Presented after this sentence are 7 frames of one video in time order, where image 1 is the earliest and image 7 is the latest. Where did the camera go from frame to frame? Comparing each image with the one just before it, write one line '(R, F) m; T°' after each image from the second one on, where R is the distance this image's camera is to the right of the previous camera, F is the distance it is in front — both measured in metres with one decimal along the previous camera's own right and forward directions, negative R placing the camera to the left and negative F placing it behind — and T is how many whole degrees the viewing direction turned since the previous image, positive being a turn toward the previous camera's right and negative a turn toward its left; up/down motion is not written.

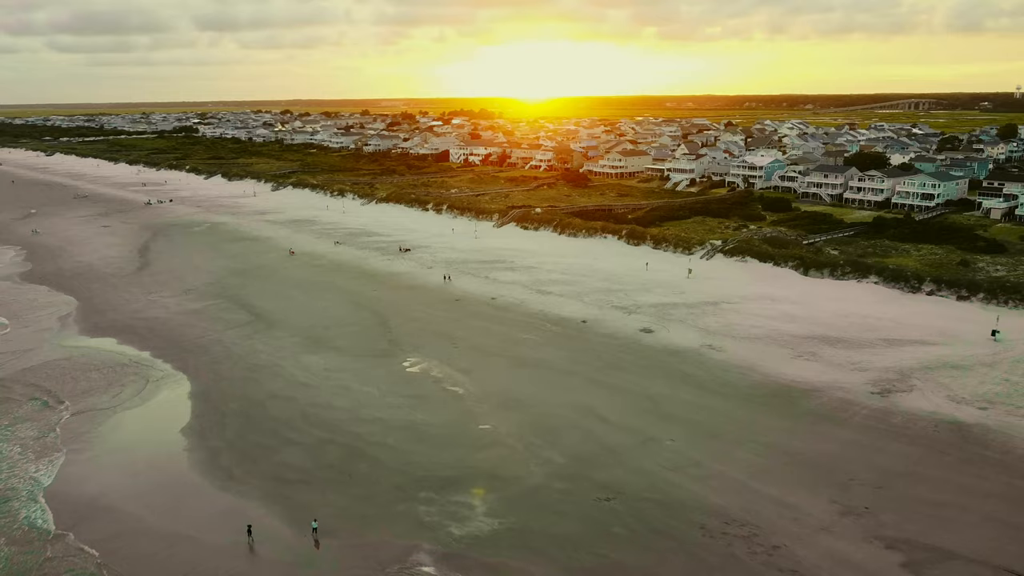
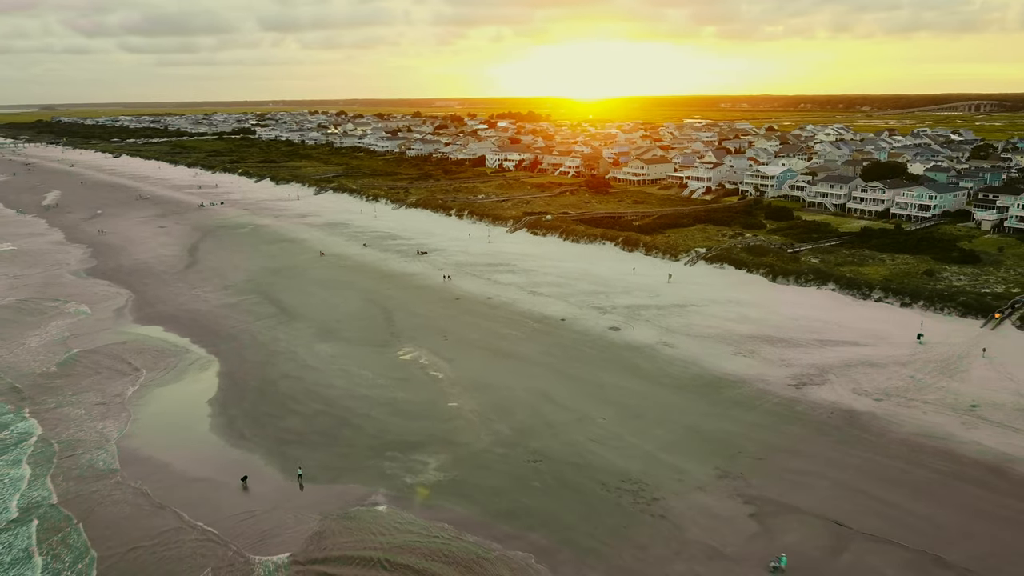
(+1.8, -2.8) m; -4°
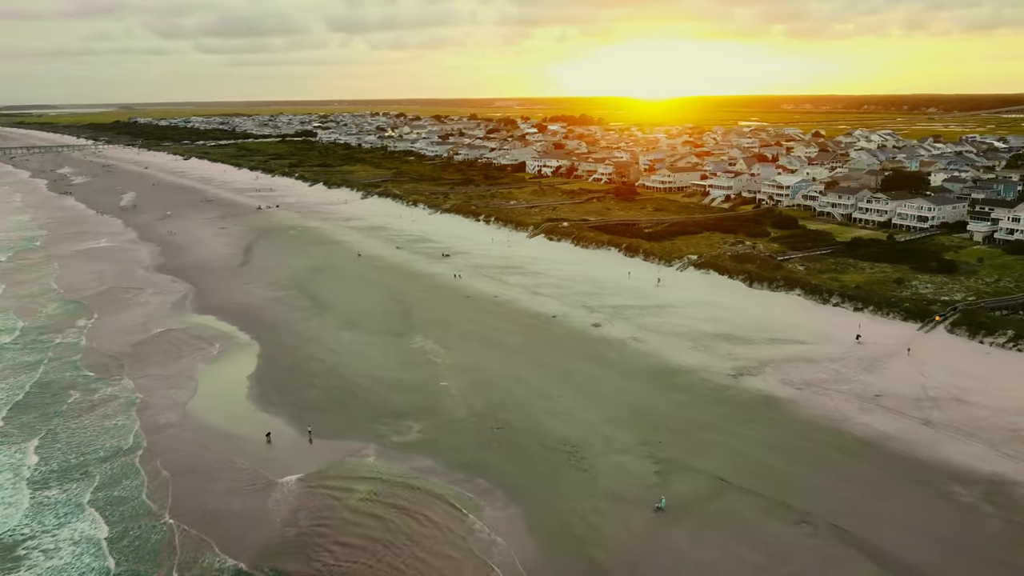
(+1.9, -3.5) m; -4°
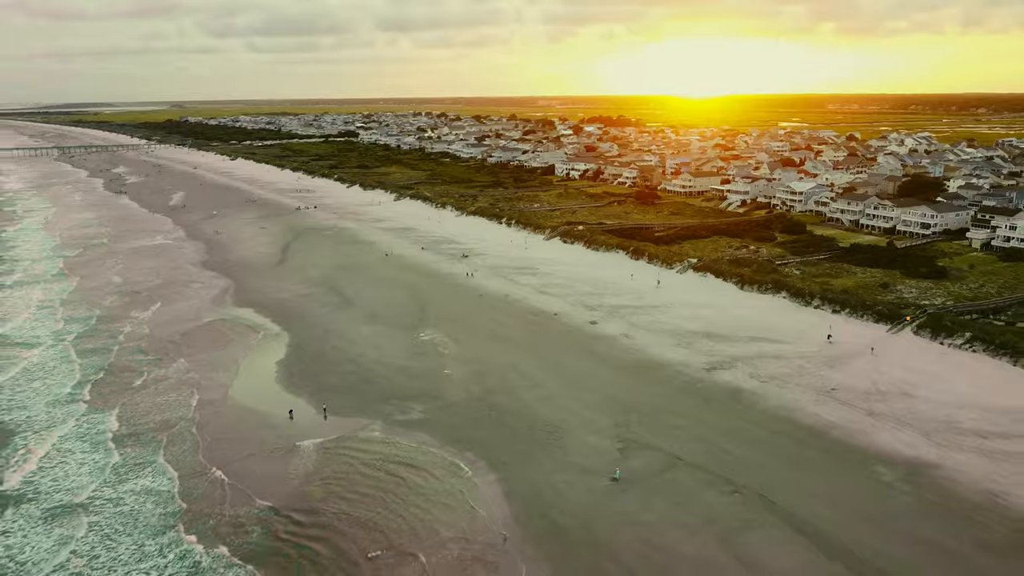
(+1.3, -2.5) m; -3°
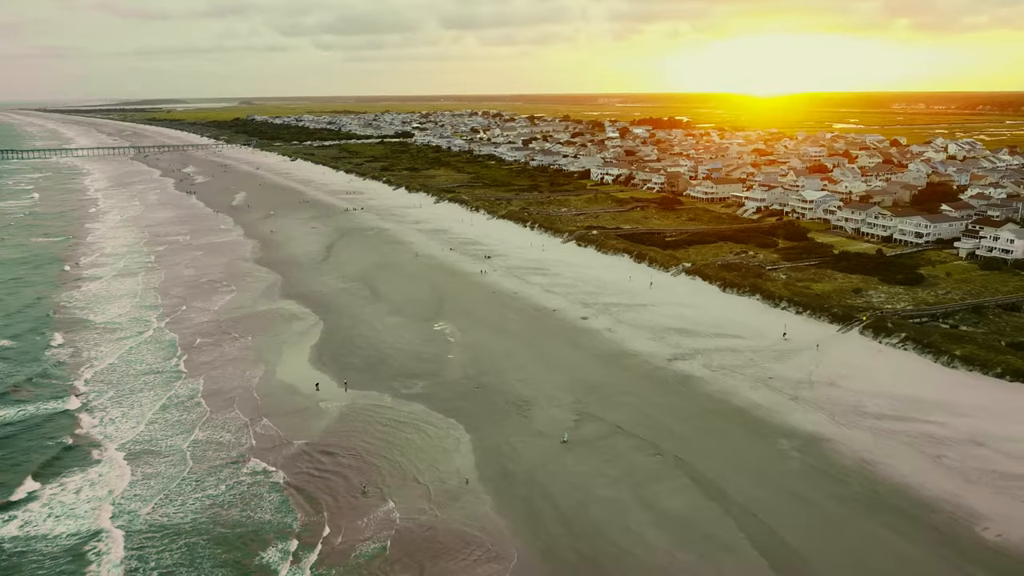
(+2.2, -4.2) m; -4°
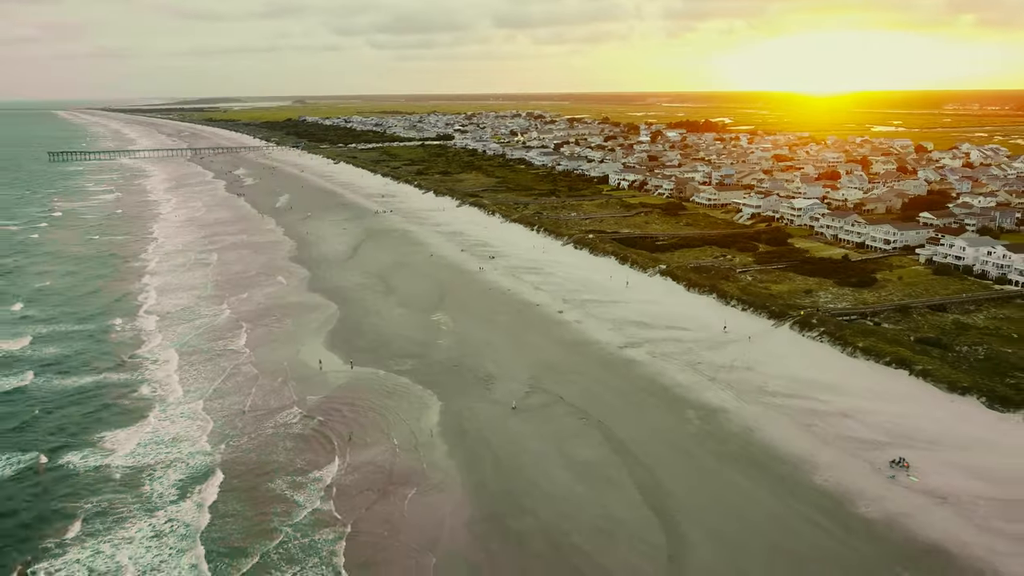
(+2.8, -5.2) m; -3°
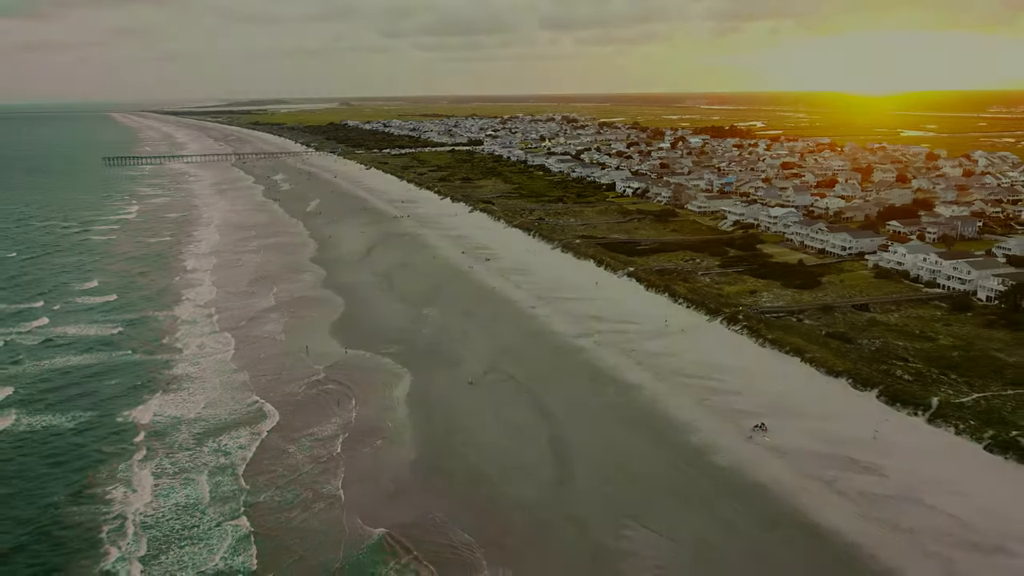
(+3.3, -6.1) m; -3°
